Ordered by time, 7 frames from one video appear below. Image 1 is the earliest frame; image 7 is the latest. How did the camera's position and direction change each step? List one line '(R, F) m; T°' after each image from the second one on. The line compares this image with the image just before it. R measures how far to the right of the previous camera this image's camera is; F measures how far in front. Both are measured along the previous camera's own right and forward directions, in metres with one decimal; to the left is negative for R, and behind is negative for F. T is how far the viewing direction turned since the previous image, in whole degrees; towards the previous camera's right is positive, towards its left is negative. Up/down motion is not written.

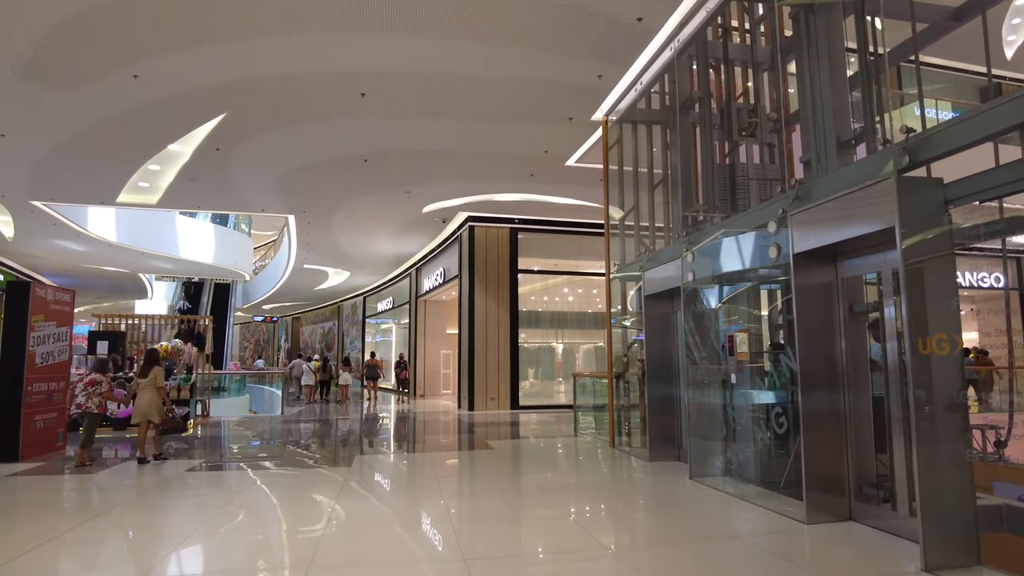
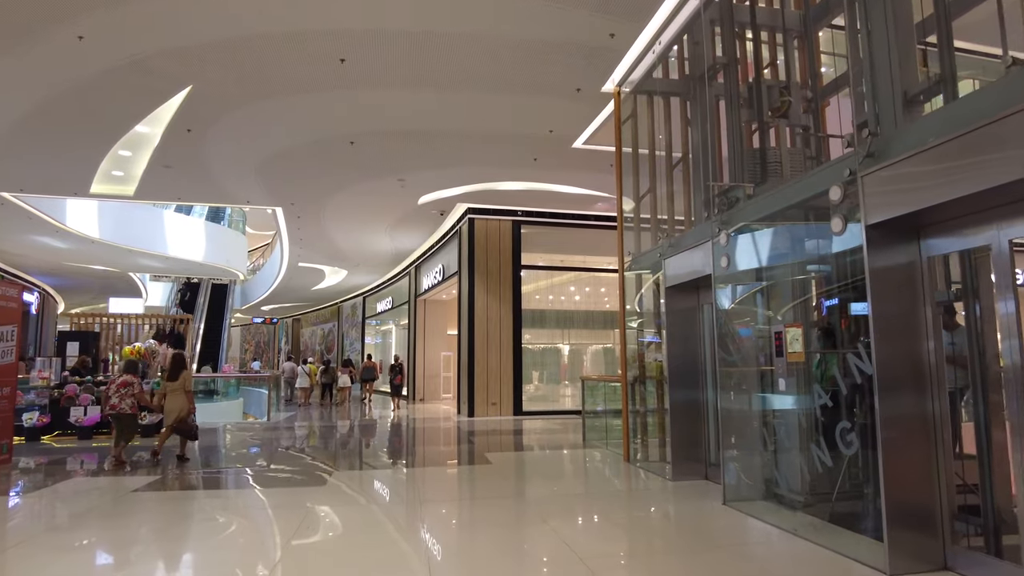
(0.0, +0.8) m; -1°
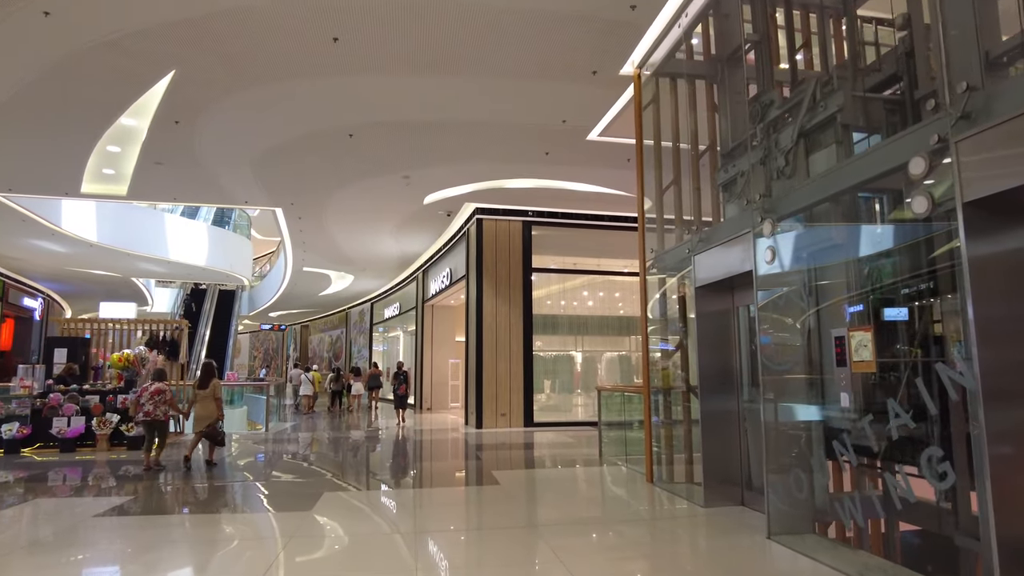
(0.0, +0.6) m; -1°
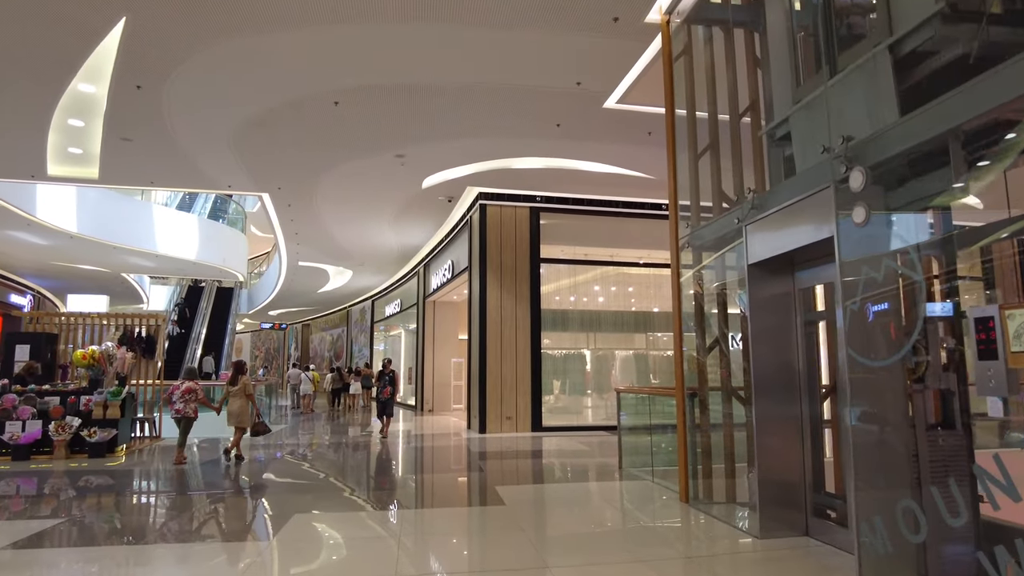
(0.0, +0.8) m; -1°
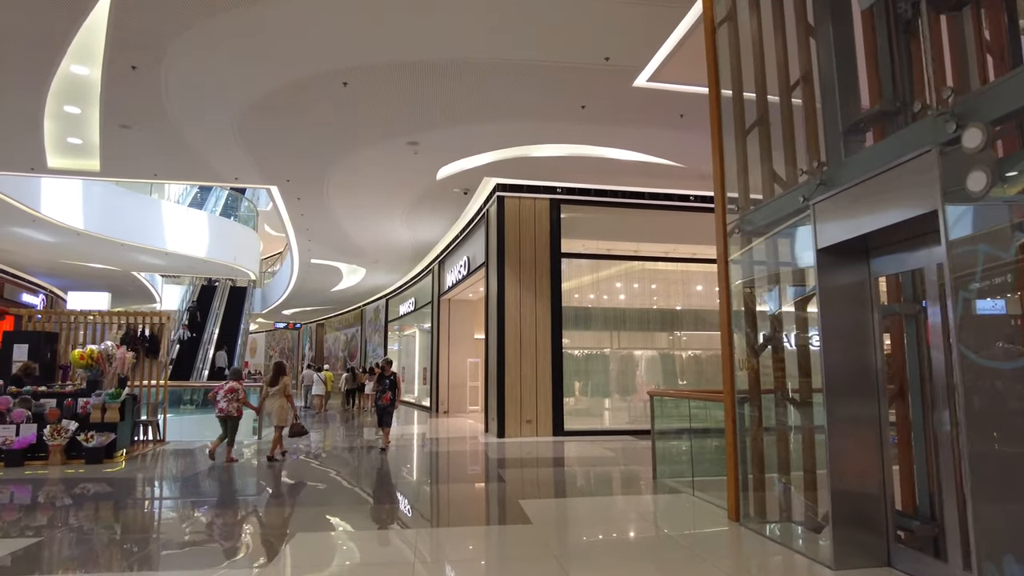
(-0.1, +0.5) m; -1°
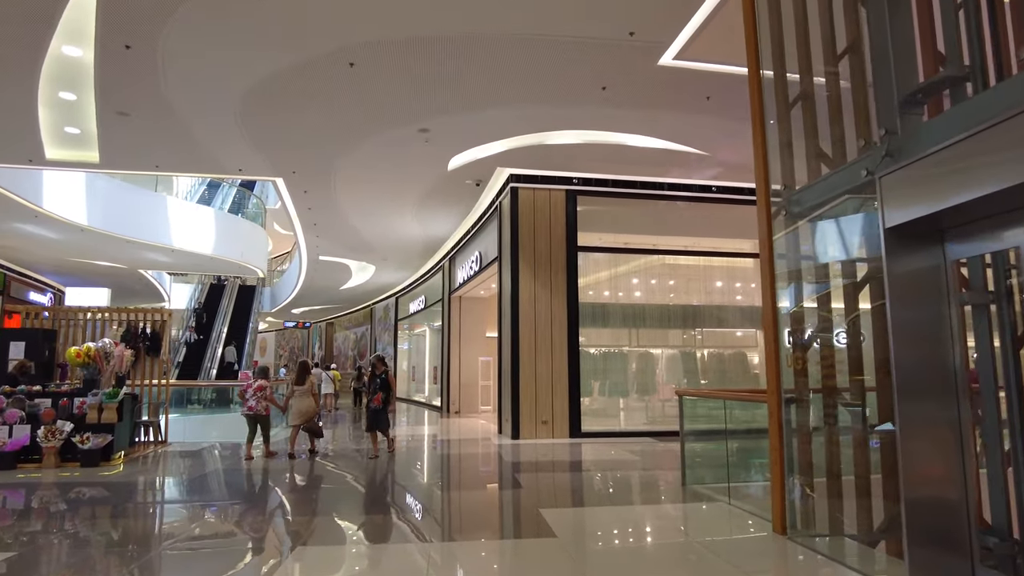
(-0.1, +0.4) m; -1°
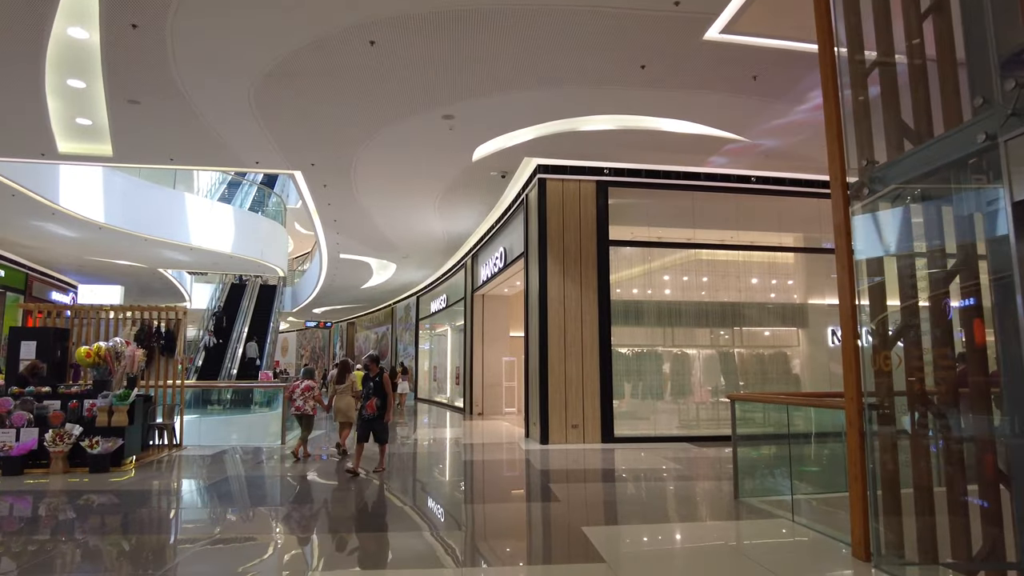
(-0.1, +0.4) m; -2°
